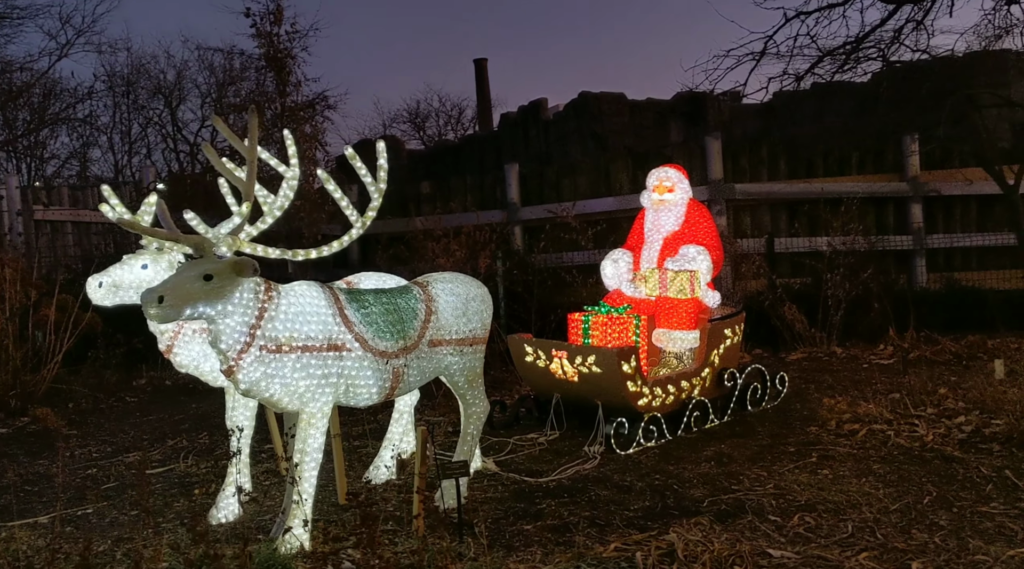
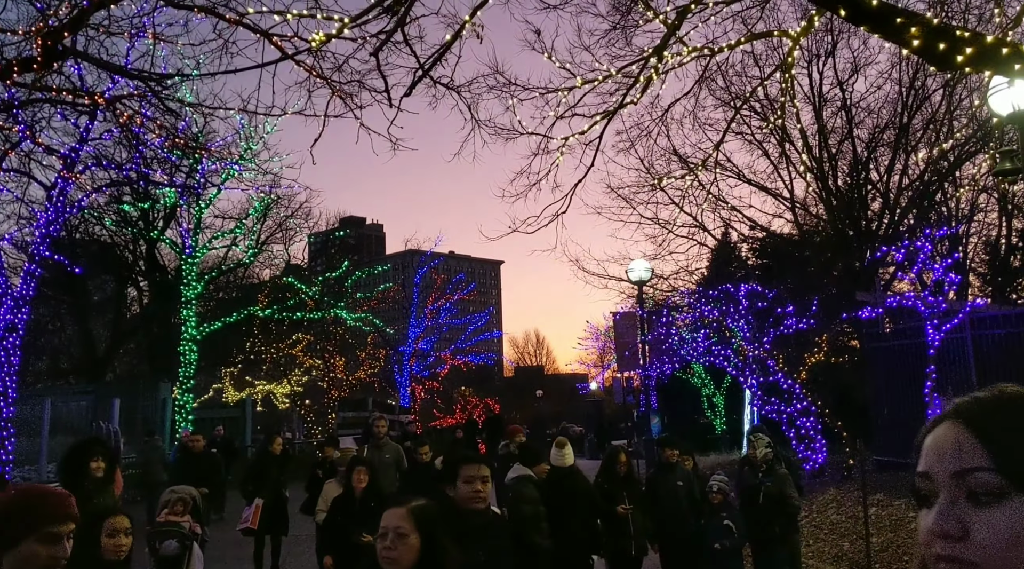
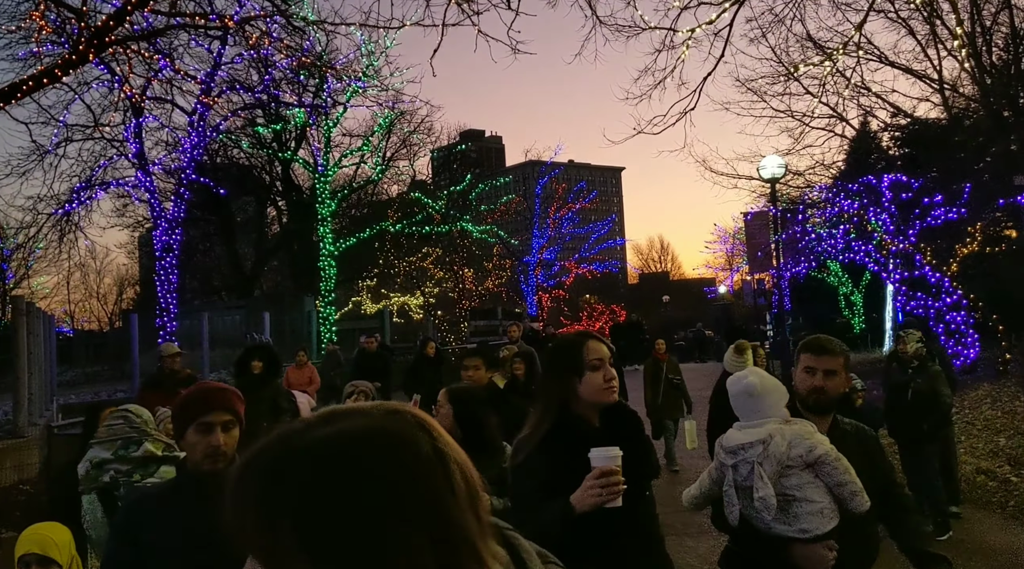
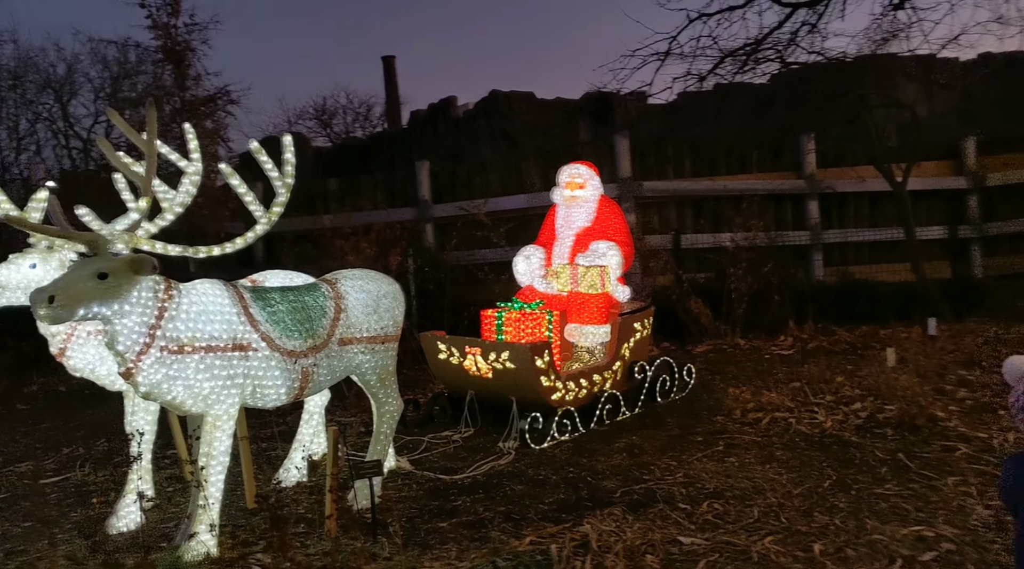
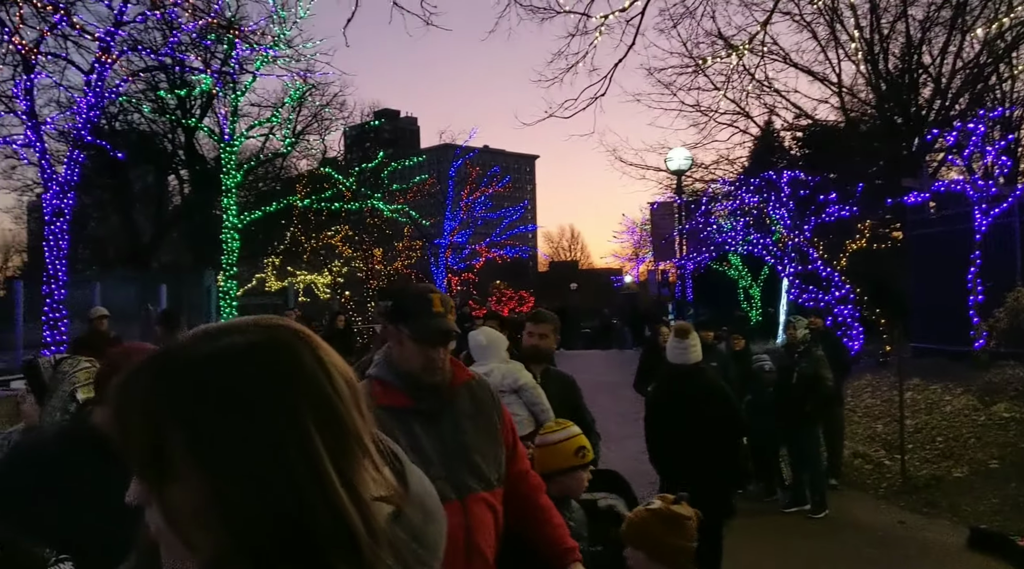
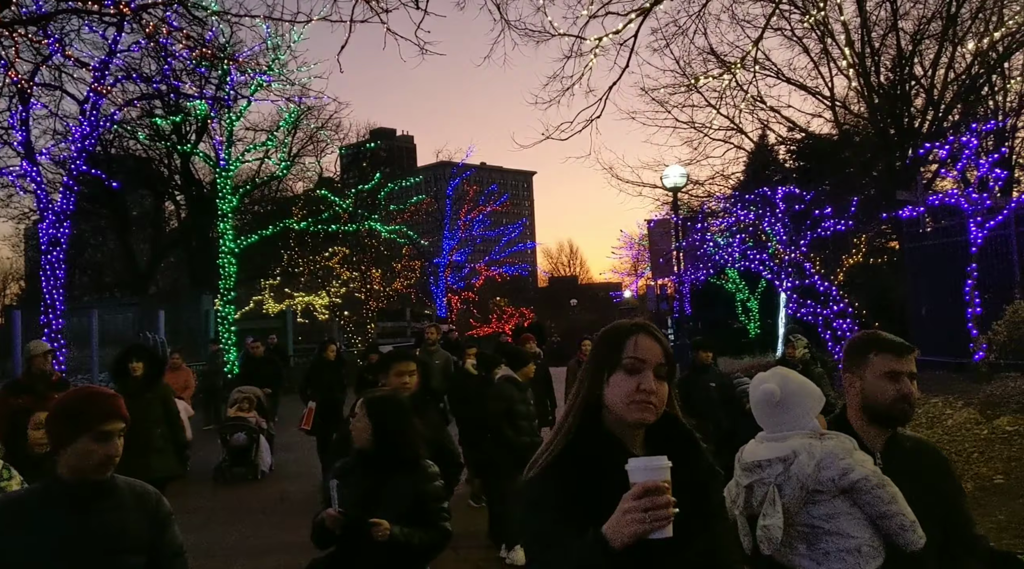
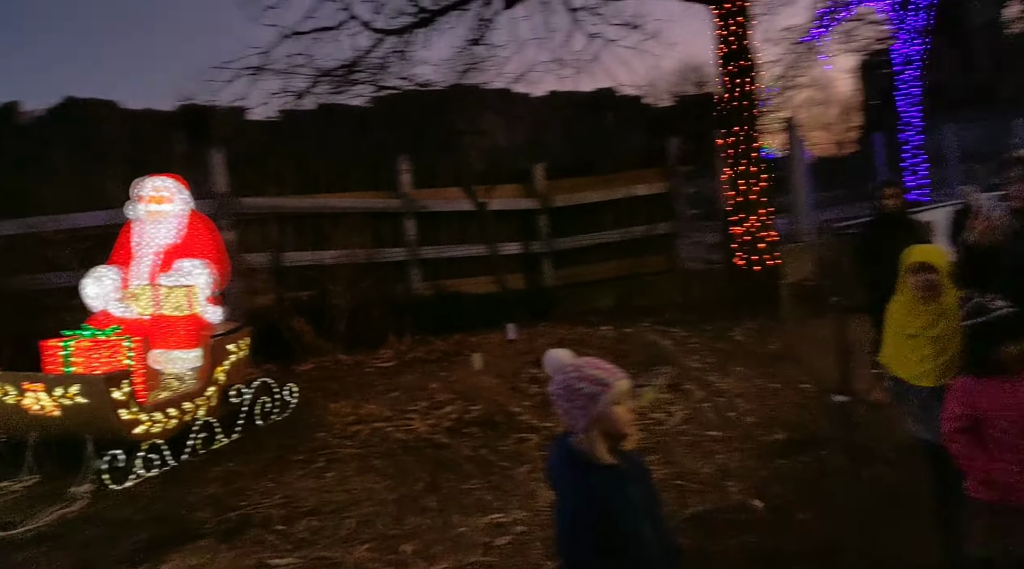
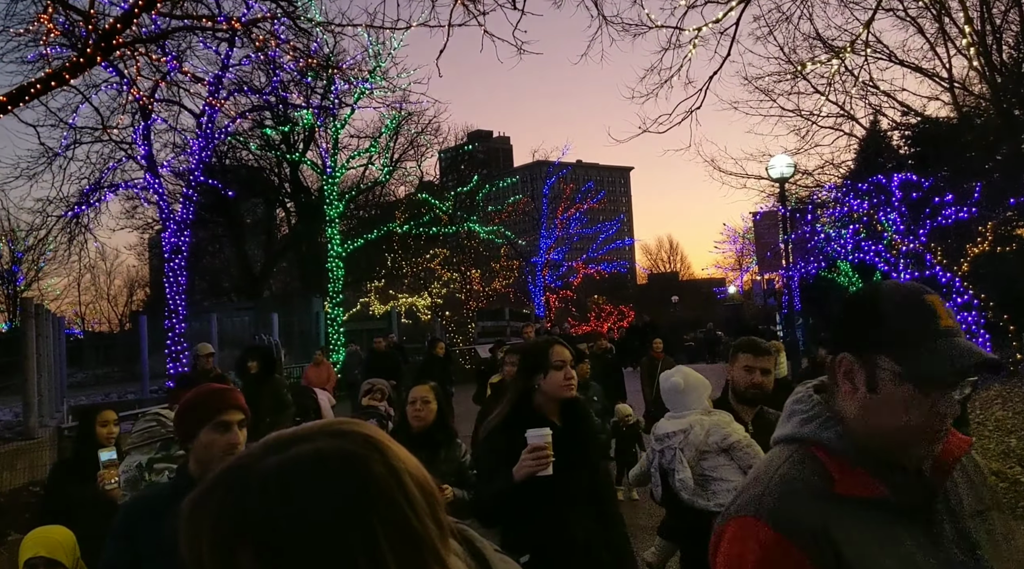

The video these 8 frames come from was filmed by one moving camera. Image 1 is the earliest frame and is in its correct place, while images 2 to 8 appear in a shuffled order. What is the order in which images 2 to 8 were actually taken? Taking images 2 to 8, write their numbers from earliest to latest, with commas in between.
4, 7, 5, 8, 3, 6, 2
